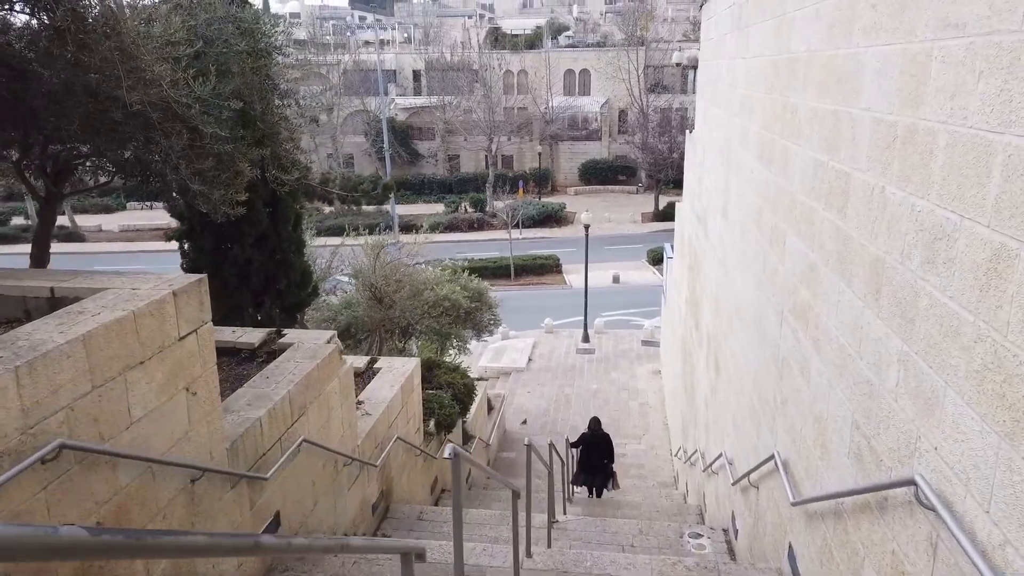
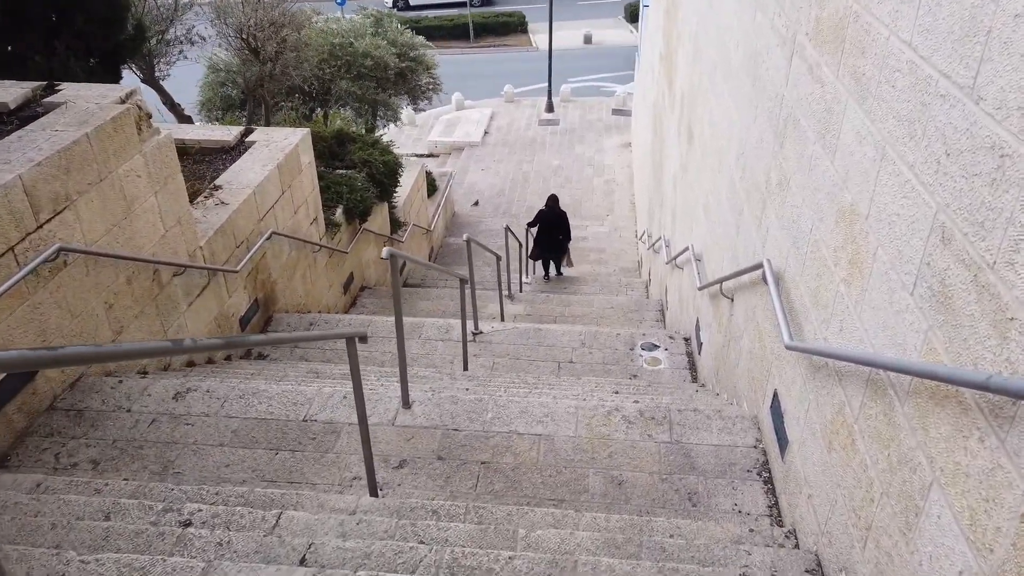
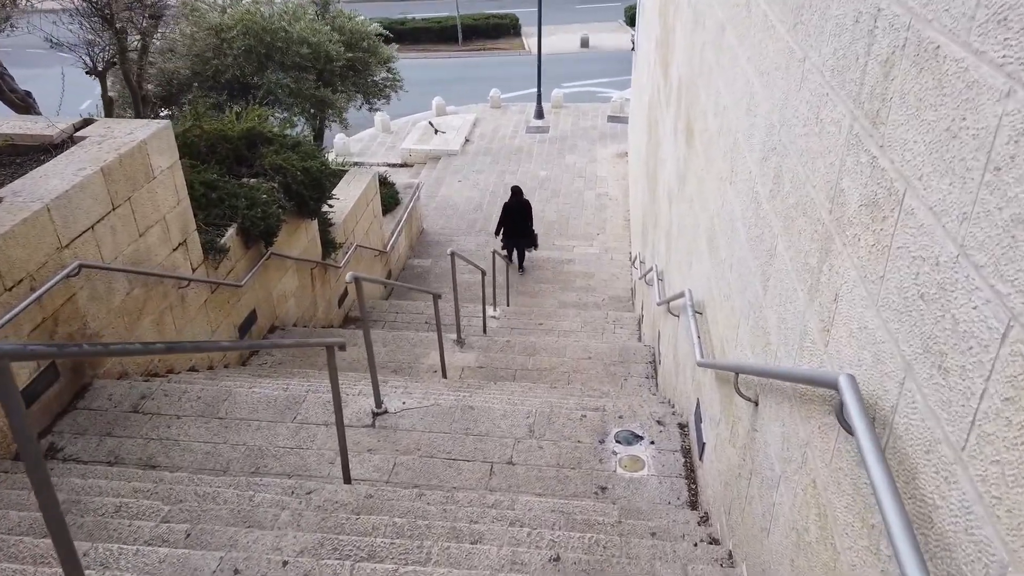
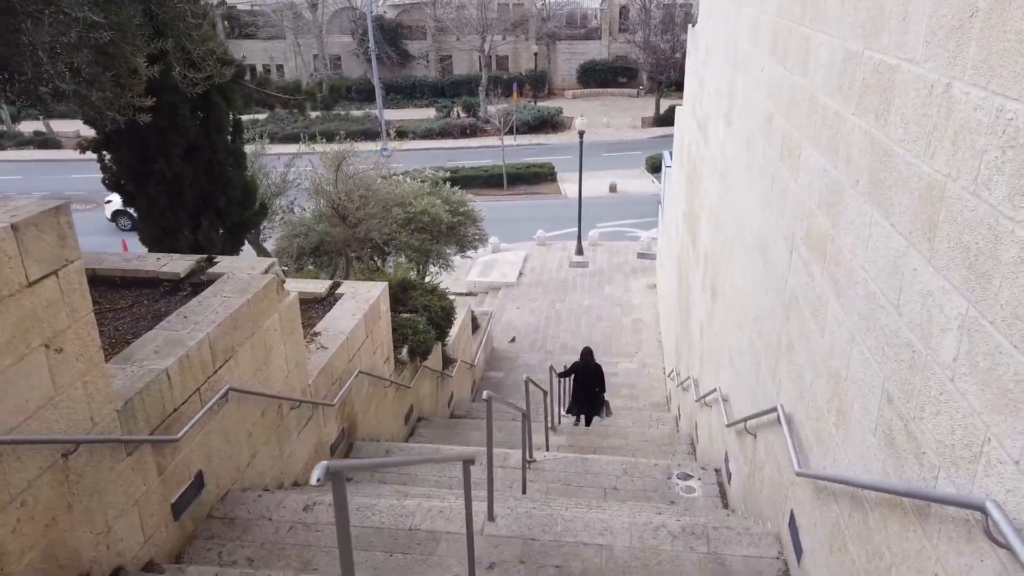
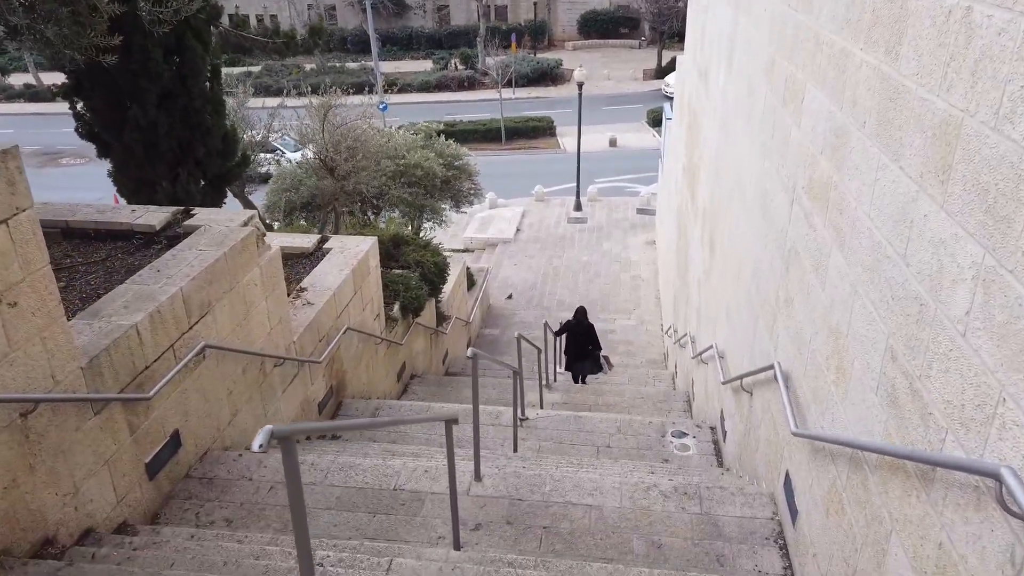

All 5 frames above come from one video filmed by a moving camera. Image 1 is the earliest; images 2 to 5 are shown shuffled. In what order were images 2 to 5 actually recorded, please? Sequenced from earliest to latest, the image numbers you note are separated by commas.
4, 5, 2, 3
